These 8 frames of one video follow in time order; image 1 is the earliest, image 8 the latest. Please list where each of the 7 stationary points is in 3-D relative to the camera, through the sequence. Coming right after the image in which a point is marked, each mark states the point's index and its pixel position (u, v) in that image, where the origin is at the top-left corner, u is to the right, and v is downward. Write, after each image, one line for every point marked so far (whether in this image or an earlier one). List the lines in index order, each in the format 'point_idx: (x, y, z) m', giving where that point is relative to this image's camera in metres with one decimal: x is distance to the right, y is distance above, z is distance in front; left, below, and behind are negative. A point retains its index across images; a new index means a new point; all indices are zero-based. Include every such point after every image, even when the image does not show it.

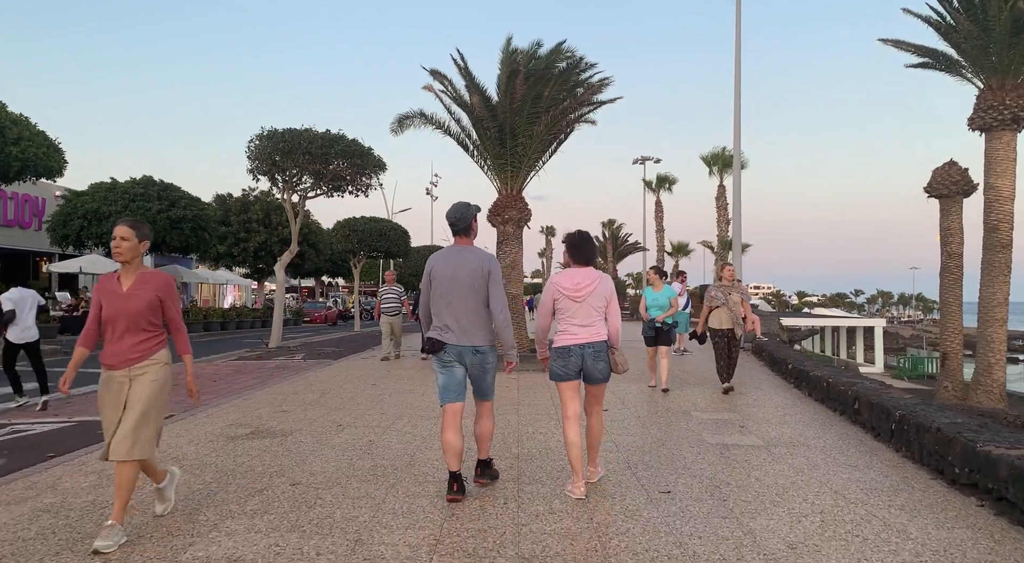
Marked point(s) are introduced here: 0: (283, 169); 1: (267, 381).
0: (-5.5, +2.7, +15.3) m
1: (-4.0, -1.6, +10.3) m
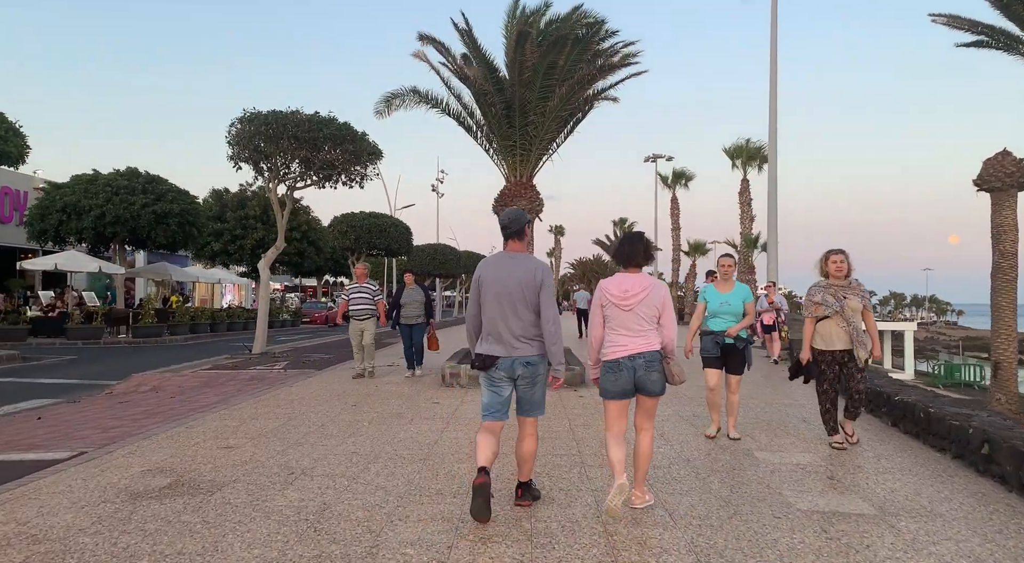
0: (-5.3, +2.8, +13.7) m
1: (-3.9, -1.6, +8.7) m
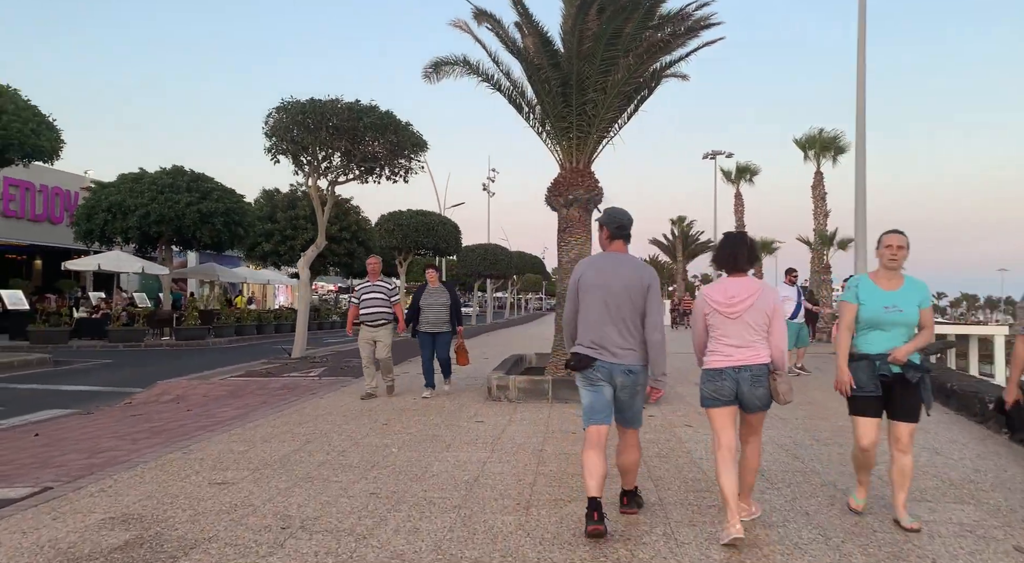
0: (-4.2, +2.8, +12.9) m
1: (-3.2, -1.6, +7.8) m
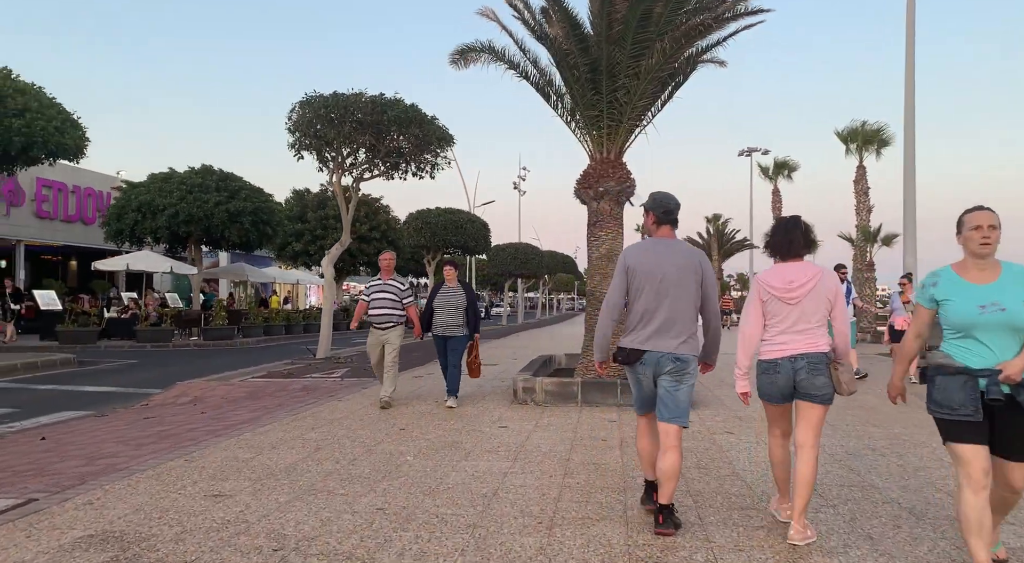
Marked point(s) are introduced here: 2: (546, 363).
0: (-3.7, +2.8, +12.7) m
1: (-2.9, -1.5, +7.5) m
2: (+0.5, -1.3, +9.9) m
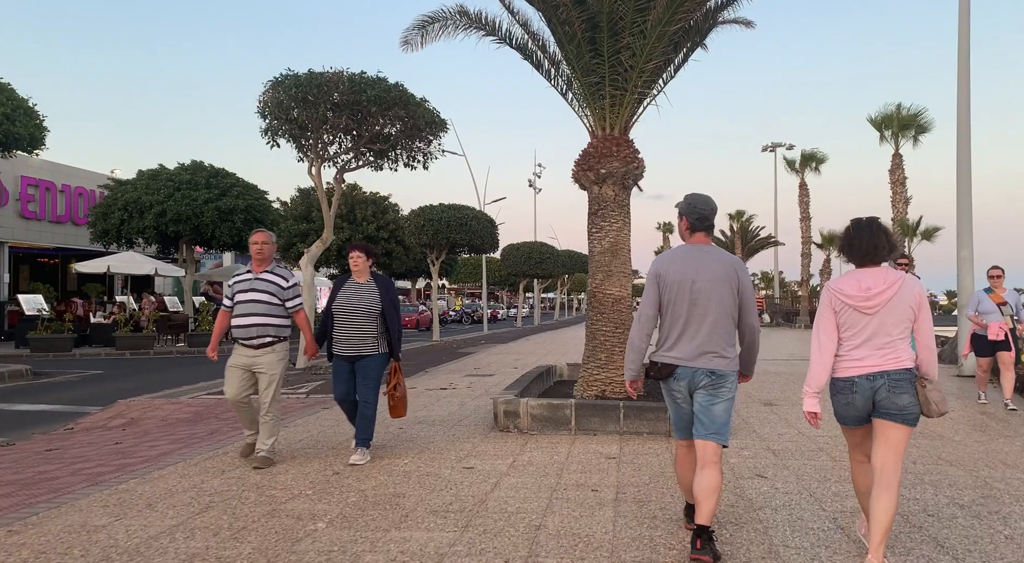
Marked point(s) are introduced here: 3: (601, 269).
0: (-3.7, +2.8, +11.4) m
1: (-3.1, -1.6, +6.1) m
2: (+0.4, -1.3, +8.5) m
3: (+1.1, +0.2, +7.9) m
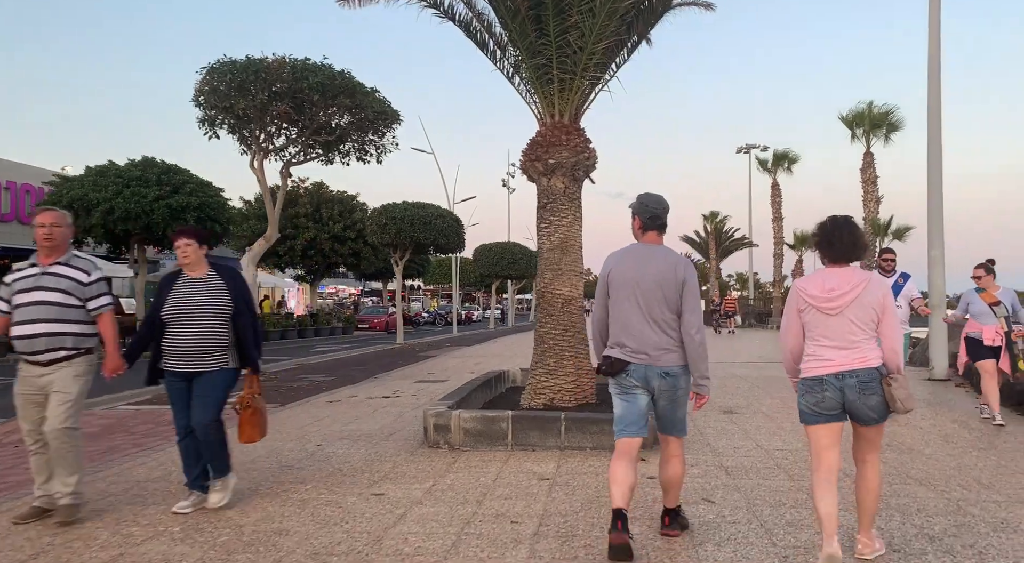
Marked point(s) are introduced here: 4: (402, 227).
0: (-4.5, +2.7, +10.6) m
1: (-3.7, -1.6, +5.4) m
2: (-0.3, -1.3, +7.9) m
3: (+0.4, +0.2, +7.3) m
4: (-3.4, +1.7, +19.7) m
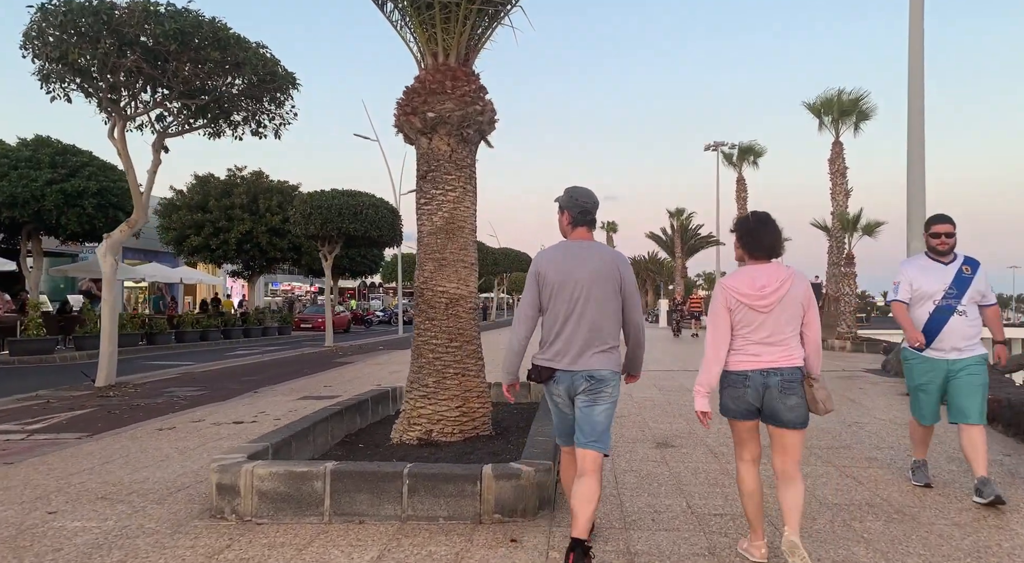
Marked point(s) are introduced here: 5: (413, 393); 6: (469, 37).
0: (-5.8, +2.8, +8.6) m
1: (-4.8, -1.5, +3.5) m
2: (-1.5, -1.2, +6.1) m
3: (-0.7, +0.2, +5.5) m
4: (-5.1, +1.8, +17.8) m
5: (-0.9, -1.0, +5.5) m
6: (-0.4, +2.1, +5.6) m
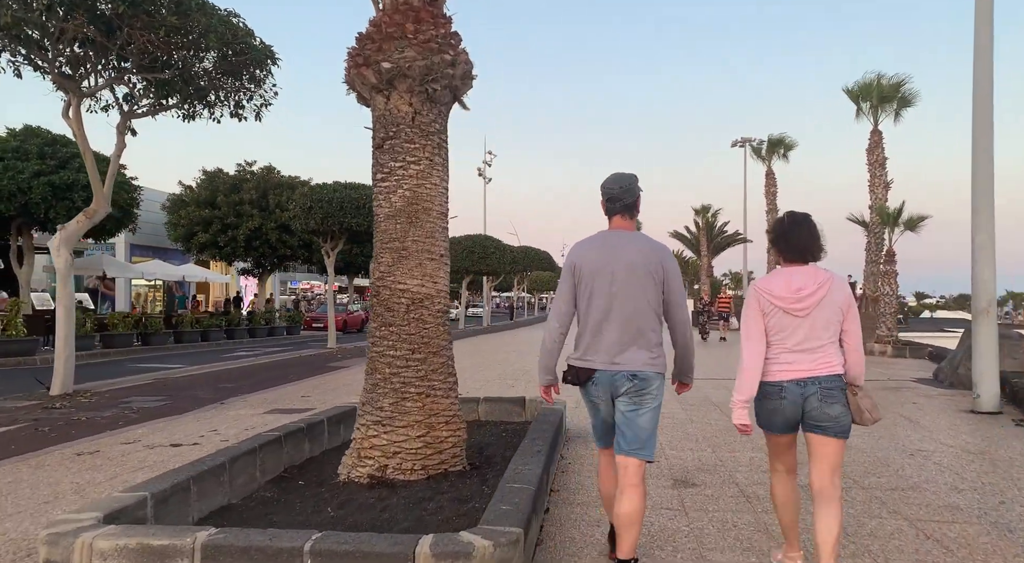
0: (-5.8, +2.9, +7.7) m
1: (-5.0, -1.5, +2.5) m
2: (-1.6, -1.2, +5.0) m
3: (-0.9, +0.2, +4.4) m
4: (-4.8, +1.9, +16.8) m
5: (-1.0, -0.9, +4.4) m
6: (-0.5, +2.2, +4.4) m
